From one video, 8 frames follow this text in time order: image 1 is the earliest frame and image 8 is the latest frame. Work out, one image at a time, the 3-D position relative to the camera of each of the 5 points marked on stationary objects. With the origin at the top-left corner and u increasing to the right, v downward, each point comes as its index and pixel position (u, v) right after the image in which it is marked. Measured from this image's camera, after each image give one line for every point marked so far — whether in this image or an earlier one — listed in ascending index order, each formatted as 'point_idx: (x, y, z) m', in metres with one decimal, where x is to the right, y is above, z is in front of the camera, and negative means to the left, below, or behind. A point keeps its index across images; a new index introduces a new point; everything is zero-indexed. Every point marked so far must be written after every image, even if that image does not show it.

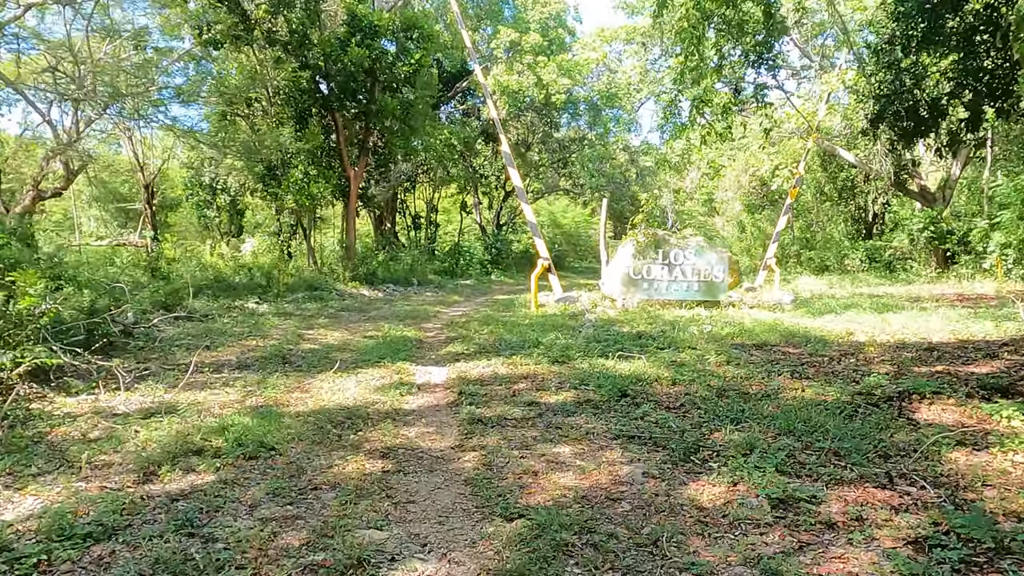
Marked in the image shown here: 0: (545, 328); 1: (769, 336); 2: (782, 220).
0: (+0.3, -0.4, +7.7) m
1: (+2.4, -0.5, +7.0) m
2: (+5.2, +1.3, +14.6) m
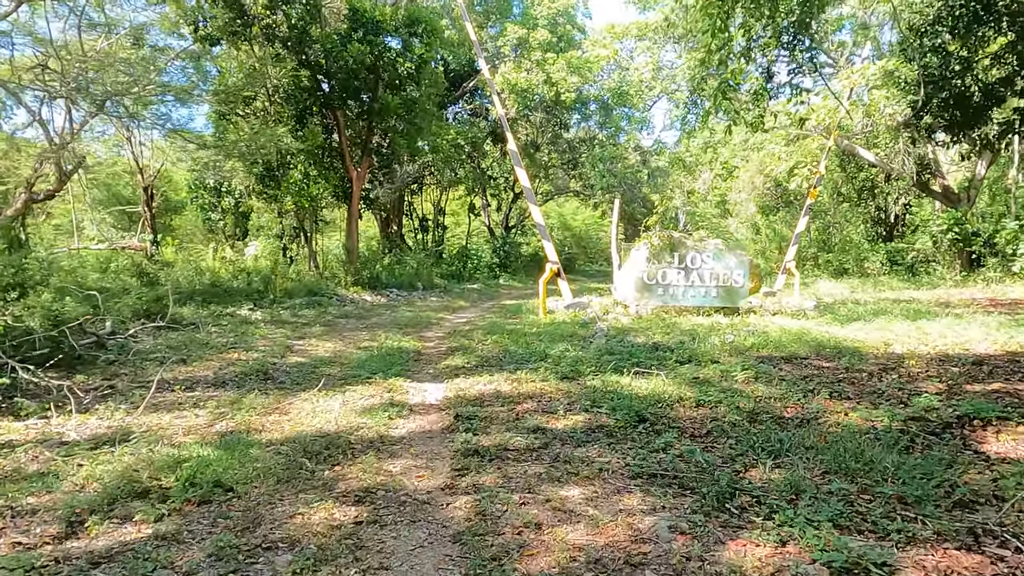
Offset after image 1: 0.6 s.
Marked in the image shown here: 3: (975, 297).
0: (+0.4, -0.5, +7.2) m
1: (+2.4, -0.5, +6.4) m
2: (+5.4, +1.2, +14.0) m
3: (+7.6, -0.2, +12.3) m
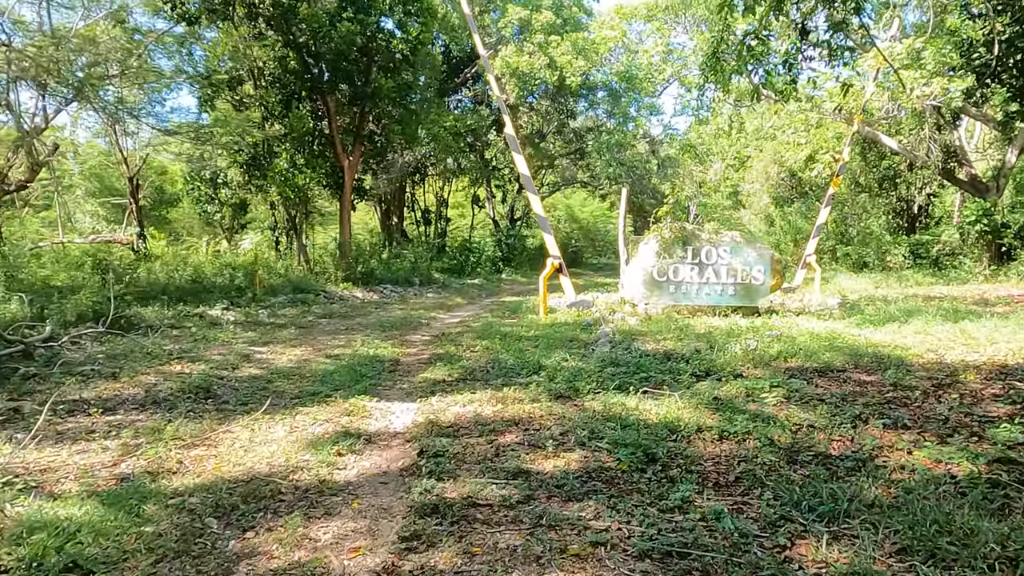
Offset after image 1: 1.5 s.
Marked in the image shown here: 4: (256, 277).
0: (+0.3, -0.5, +6.3) m
1: (+2.4, -0.5, +5.6) m
2: (+5.4, +1.3, +13.1) m
3: (+7.6, -0.1, +11.4) m
4: (-3.9, +0.2, +11.5) m
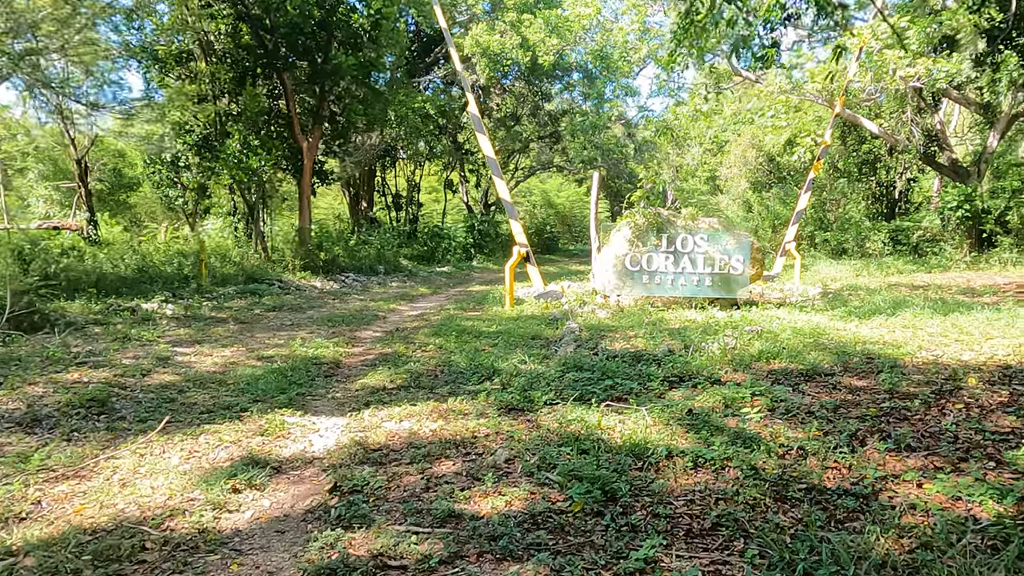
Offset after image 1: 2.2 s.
0: (0.0, -0.4, +5.7) m
1: (+2.1, -0.5, +5.0) m
2: (+4.9, +1.5, +12.6) m
3: (+7.1, +0.1, +11.0) m
4: (-4.4, +0.3, +10.8) m
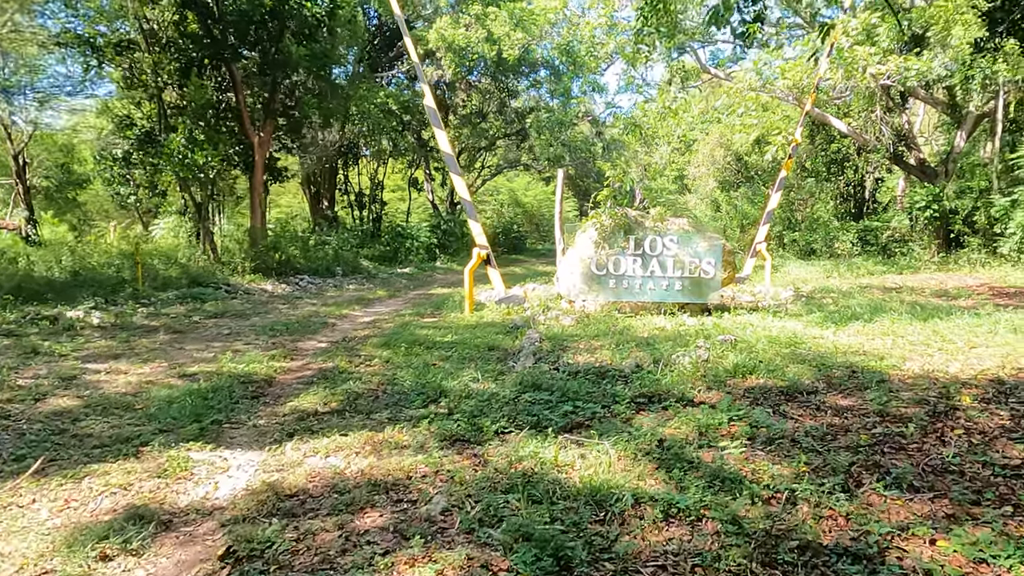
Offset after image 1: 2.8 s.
0: (-0.3, -0.5, +5.2) m
1: (+1.8, -0.5, +4.6) m
2: (+4.3, +1.5, +12.3) m
3: (+6.5, 0.0, +10.8) m
4: (-4.9, +0.3, +10.1) m
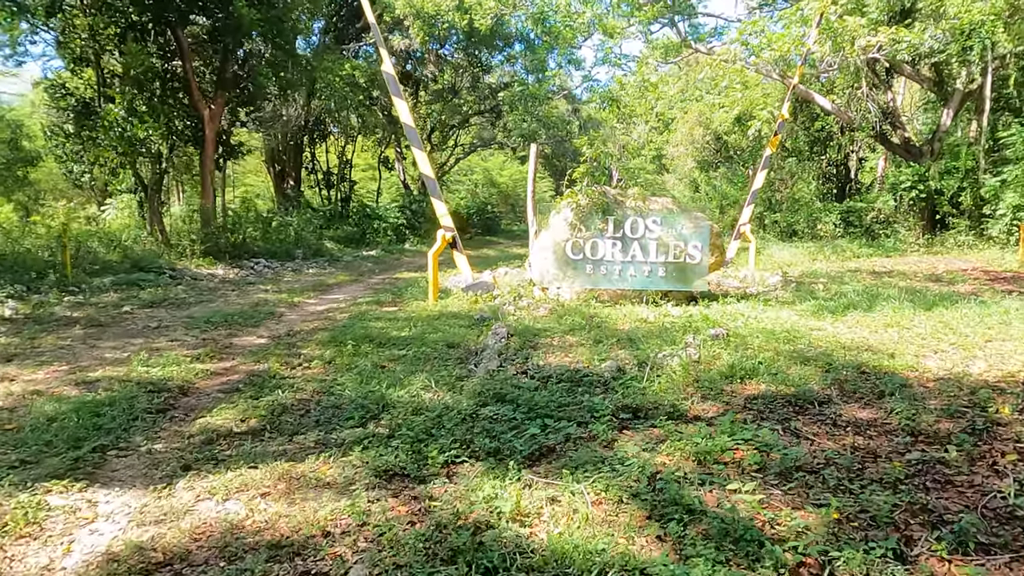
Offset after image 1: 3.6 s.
0: (-0.5, -0.4, +4.5) m
1: (+1.6, -0.5, +4.0) m
2: (+3.8, +1.7, +11.7) m
3: (+6.1, +0.3, +10.3) m
4: (-5.3, +0.5, +9.3) m
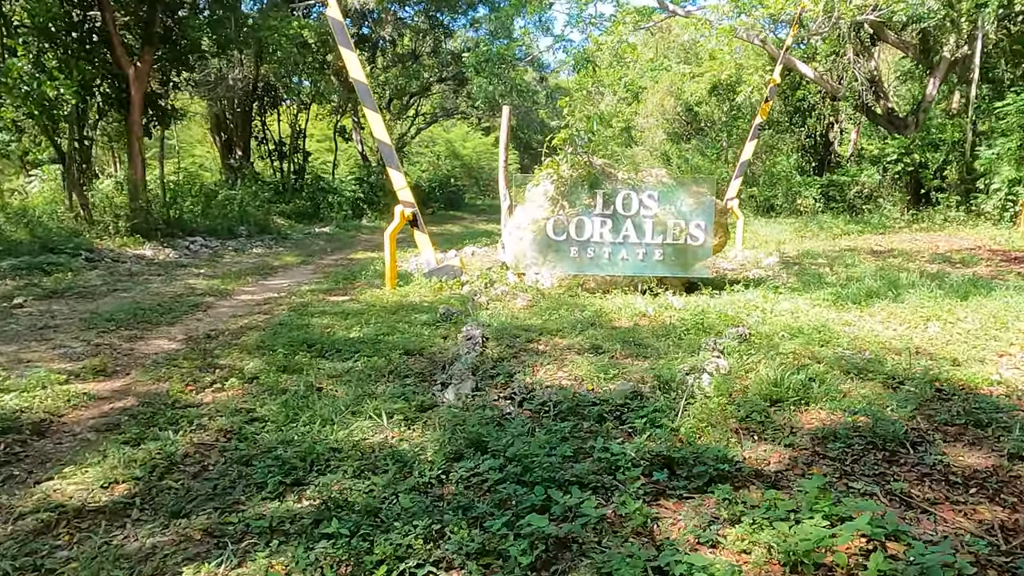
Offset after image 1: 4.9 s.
0: (-0.7, -0.4, +3.5) m
1: (+1.5, -0.5, +3.0) m
2: (+3.3, +2.0, +10.8) m
3: (+5.7, +0.5, +9.5) m
4: (-5.6, +0.6, +8.0) m
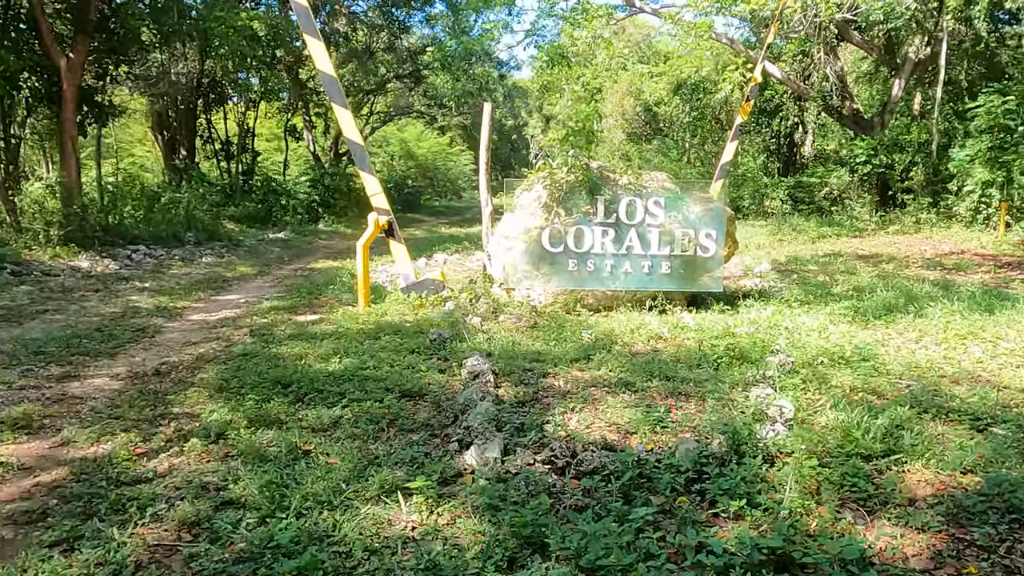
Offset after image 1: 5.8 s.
0: (-0.5, -0.5, +2.9) m
1: (+1.6, -0.6, +2.5) m
2: (+2.9, +1.9, +10.4) m
3: (+5.4, +0.4, +9.3) m
4: (-5.8, +0.4, +7.0) m
